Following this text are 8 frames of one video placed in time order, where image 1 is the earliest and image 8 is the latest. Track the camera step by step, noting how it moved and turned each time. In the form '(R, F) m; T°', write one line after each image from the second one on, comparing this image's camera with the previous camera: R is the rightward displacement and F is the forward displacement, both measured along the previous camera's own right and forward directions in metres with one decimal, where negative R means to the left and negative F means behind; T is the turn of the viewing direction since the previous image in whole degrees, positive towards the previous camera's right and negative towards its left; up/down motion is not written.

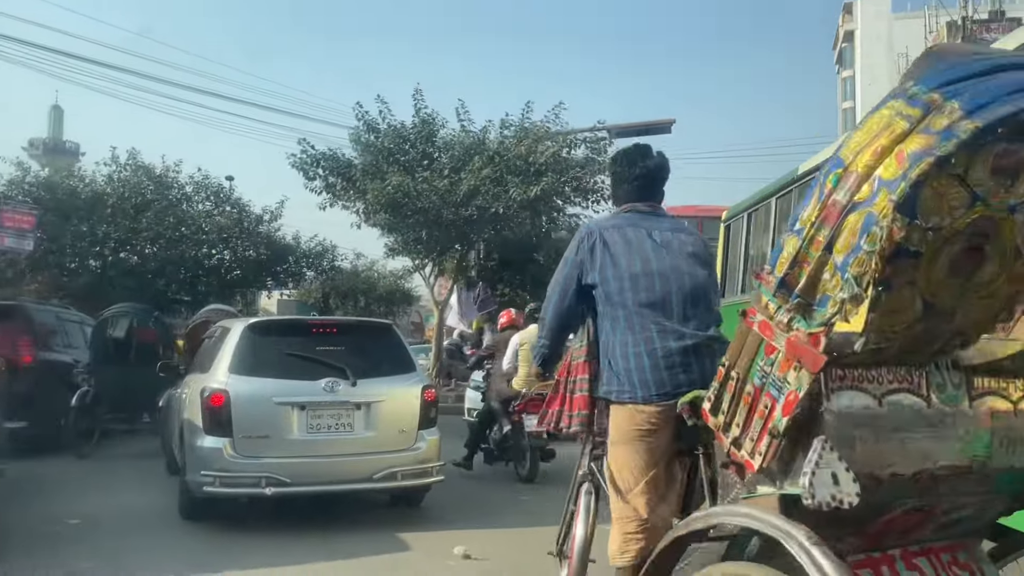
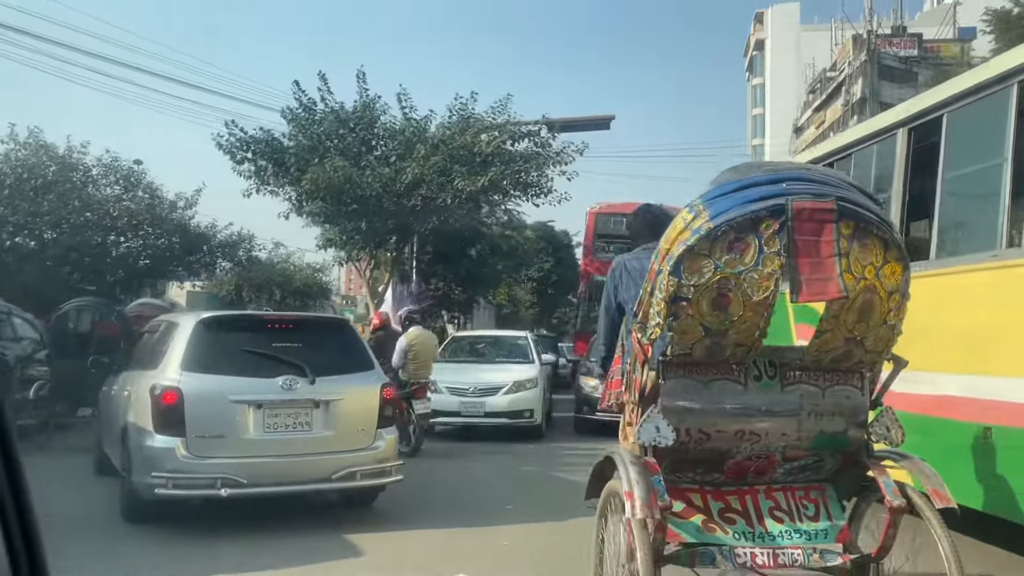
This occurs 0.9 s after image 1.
(-0.7, +0.5) m; +6°
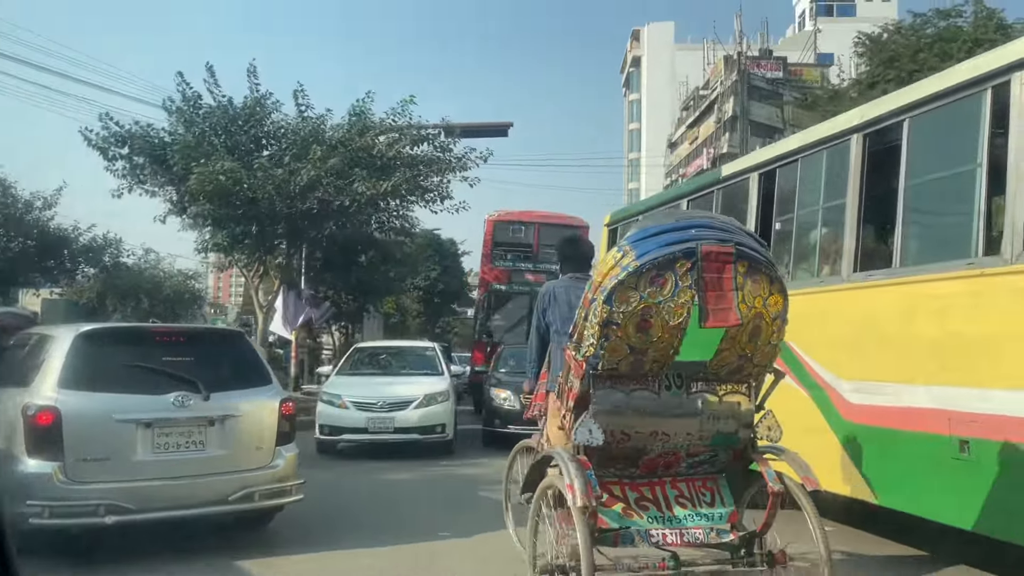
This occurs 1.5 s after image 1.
(-0.4, +0.5) m; +8°
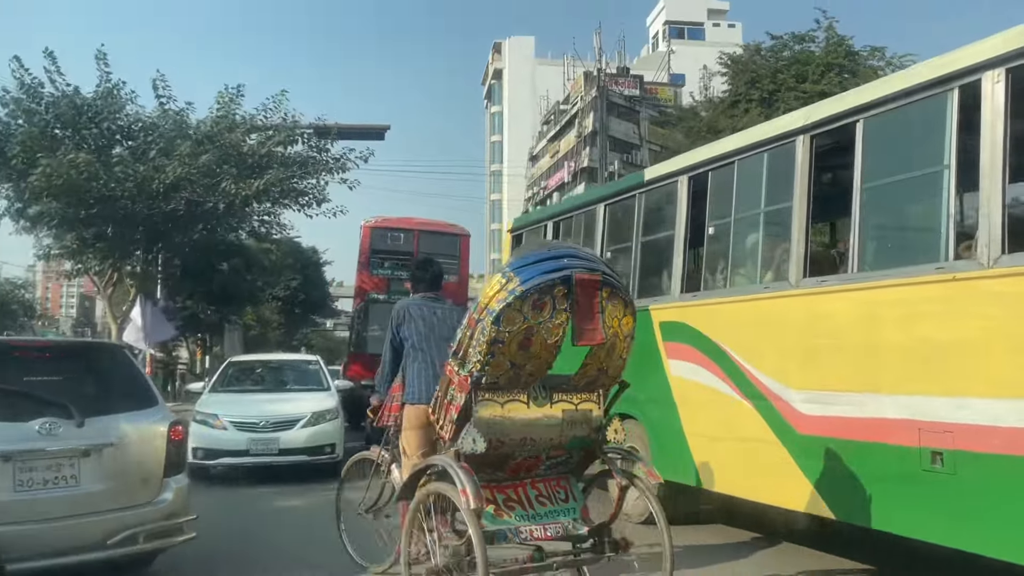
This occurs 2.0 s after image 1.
(-0.5, +0.6) m; +10°
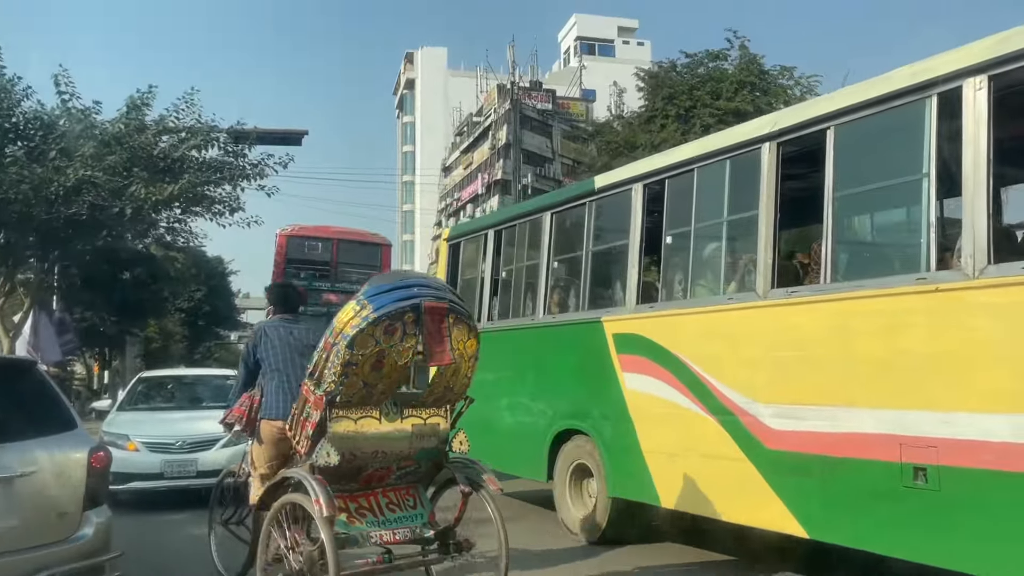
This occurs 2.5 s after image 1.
(-0.3, +0.3) m; +6°
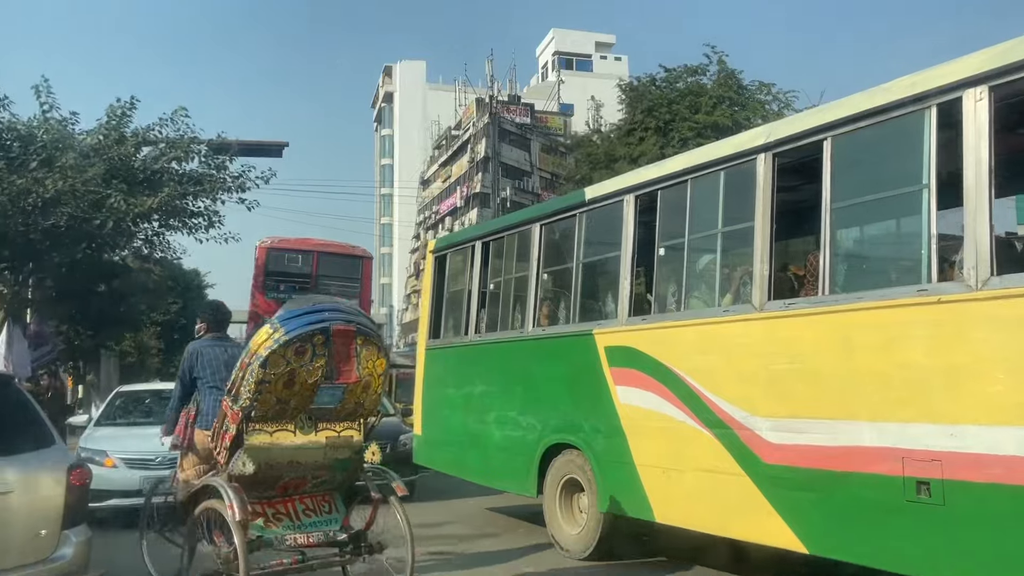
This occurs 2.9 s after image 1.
(-0.1, +0.1) m; +2°
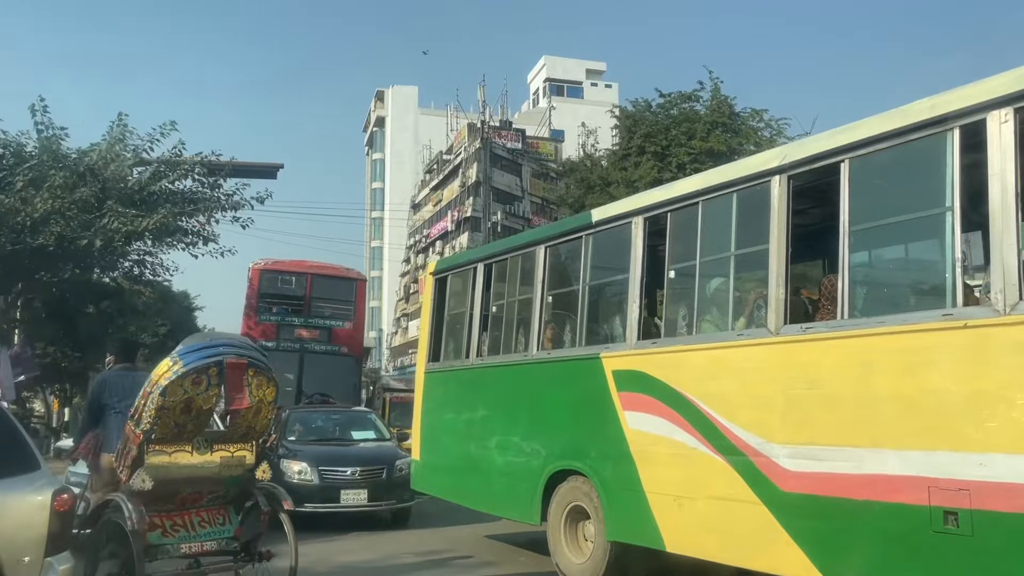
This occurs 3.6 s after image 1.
(-0.1, +0.1) m; +1°
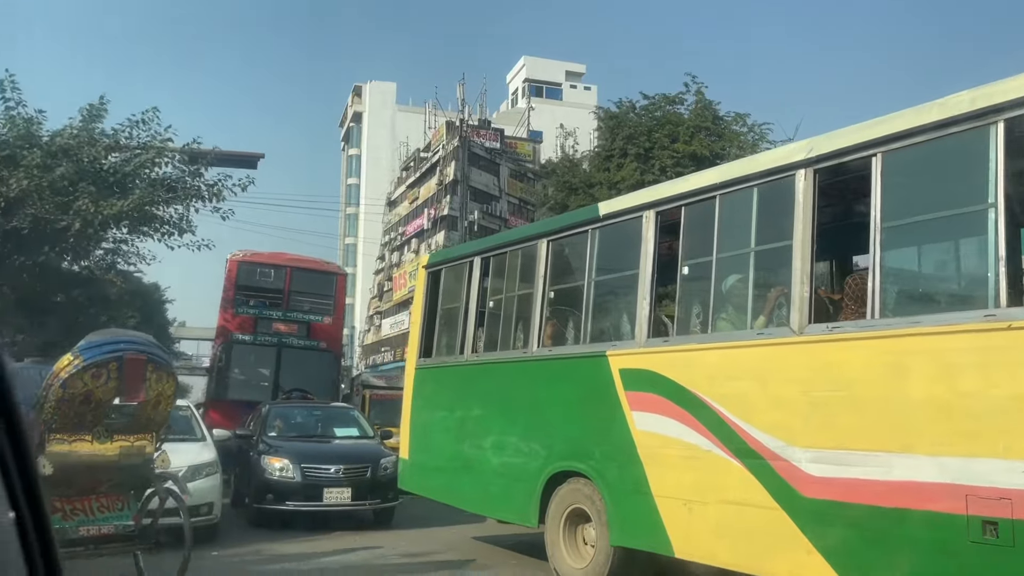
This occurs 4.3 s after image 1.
(-0.2, +0.2) m; +2°
